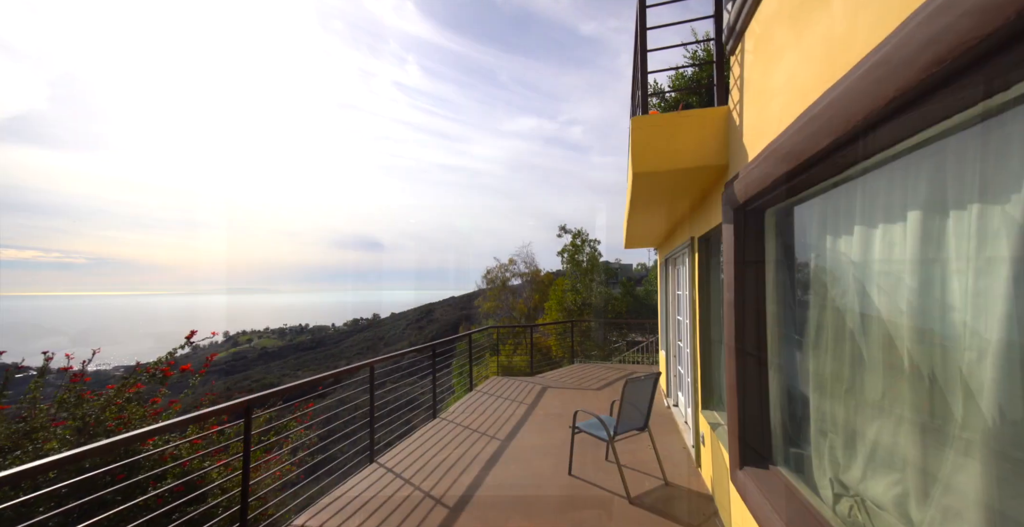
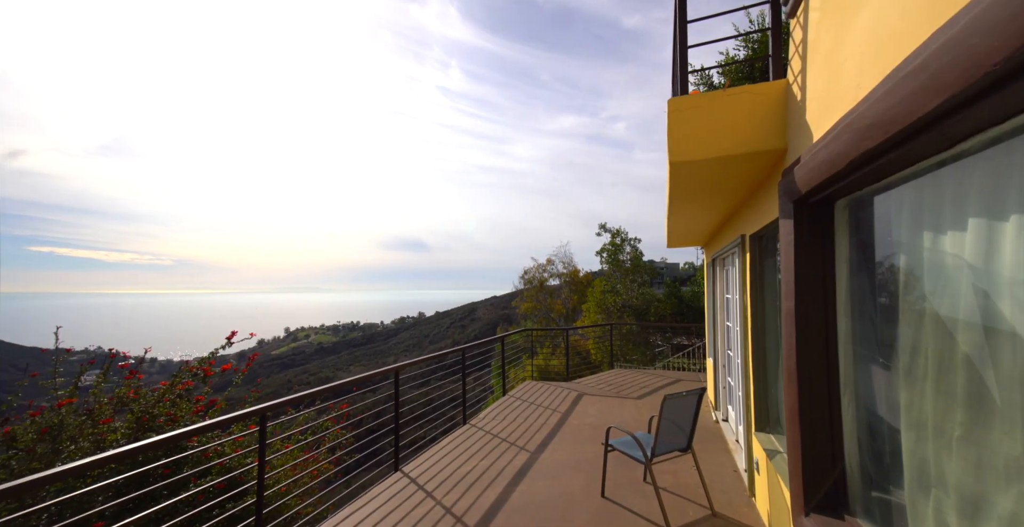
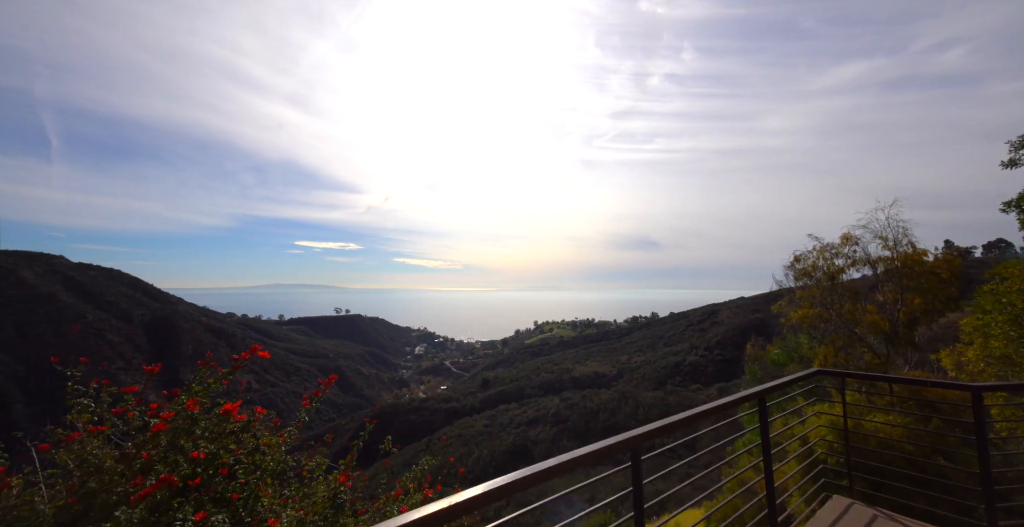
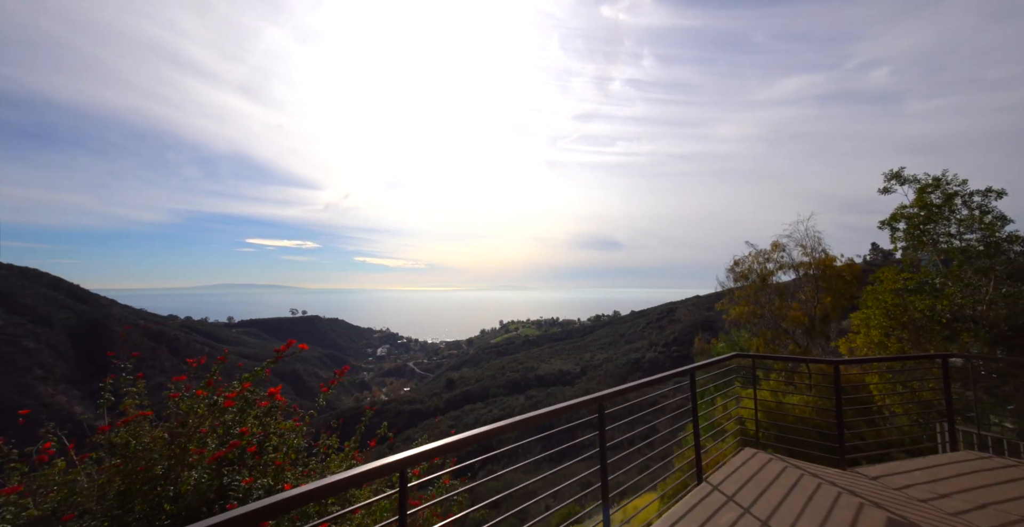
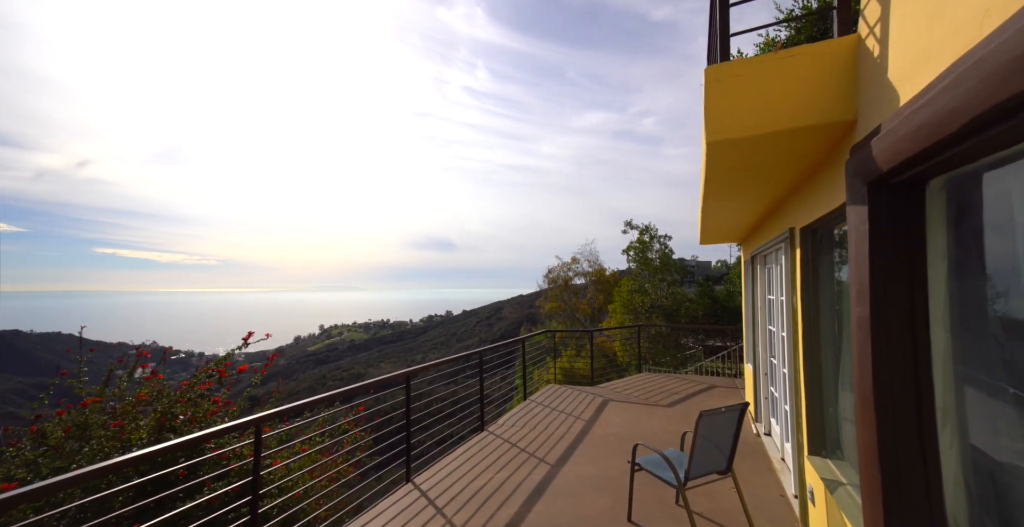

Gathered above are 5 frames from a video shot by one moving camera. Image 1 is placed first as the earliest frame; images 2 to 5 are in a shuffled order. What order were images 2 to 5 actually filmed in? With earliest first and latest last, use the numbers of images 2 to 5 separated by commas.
2, 5, 4, 3
